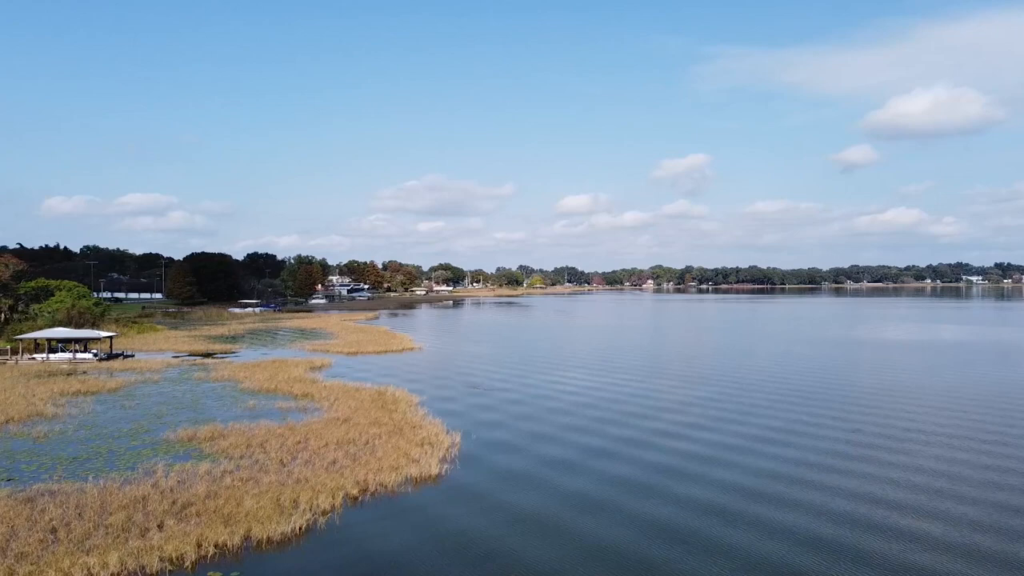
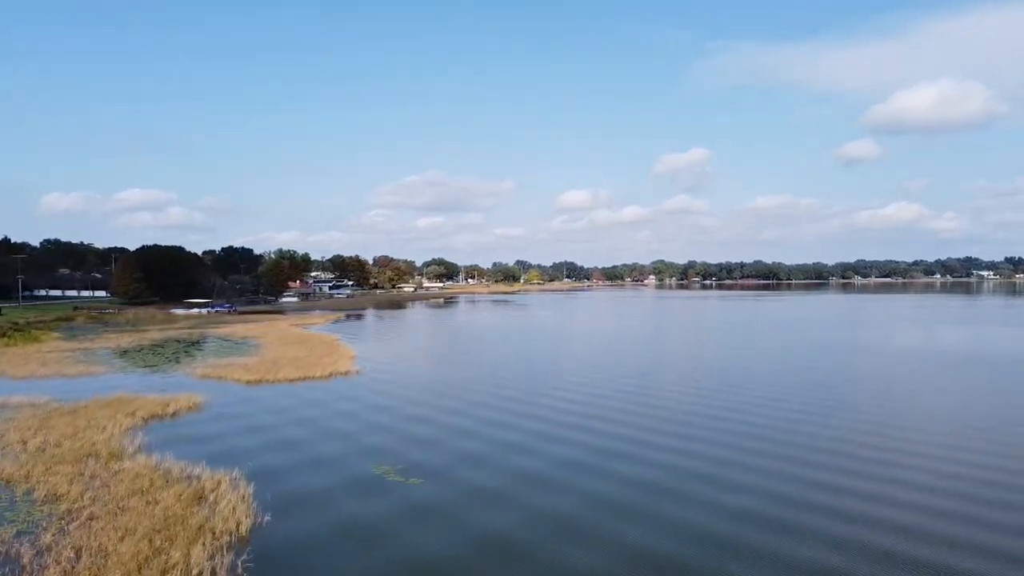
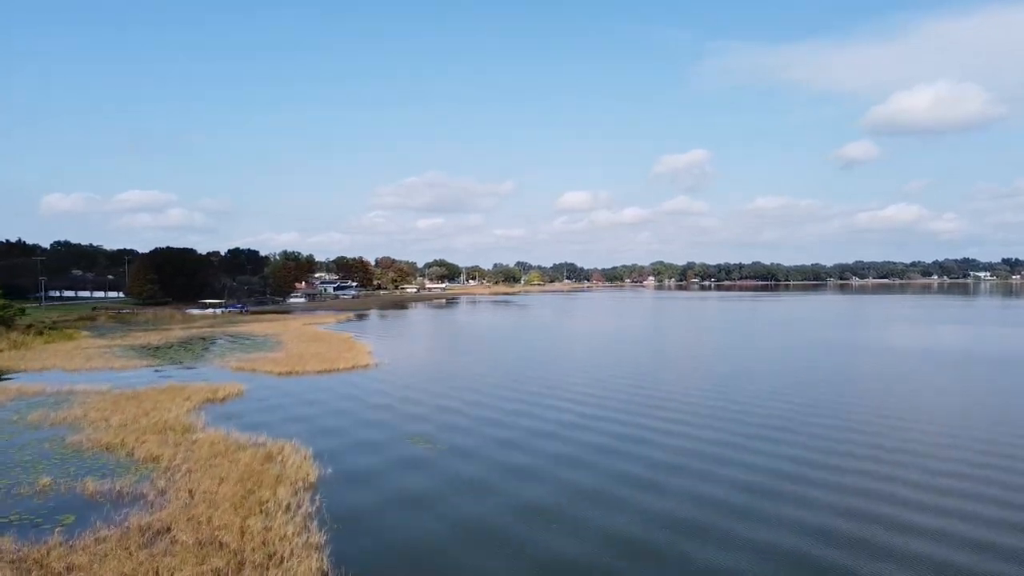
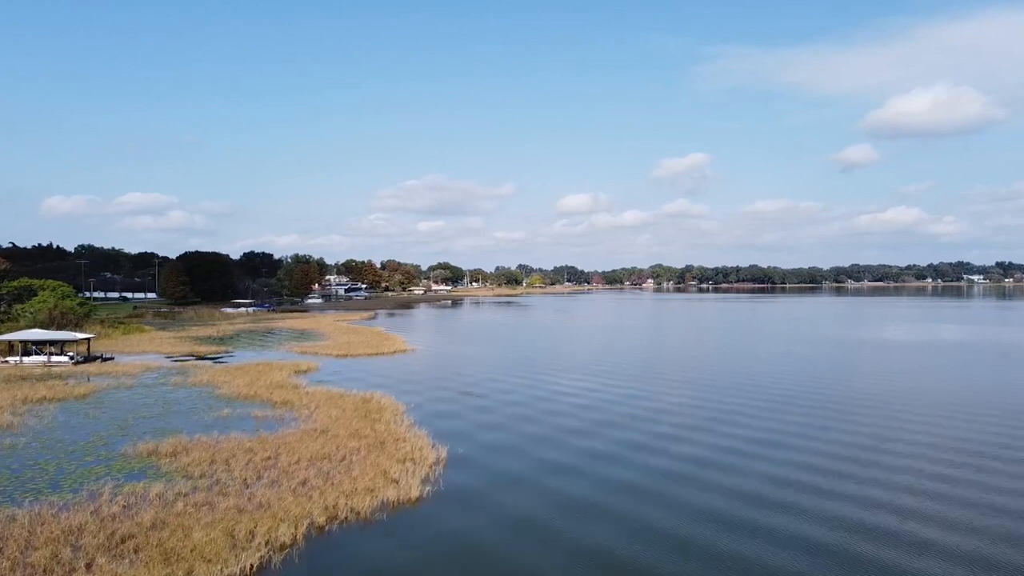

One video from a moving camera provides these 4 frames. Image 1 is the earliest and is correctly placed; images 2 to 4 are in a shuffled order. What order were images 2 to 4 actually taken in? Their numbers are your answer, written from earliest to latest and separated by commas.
4, 3, 2
